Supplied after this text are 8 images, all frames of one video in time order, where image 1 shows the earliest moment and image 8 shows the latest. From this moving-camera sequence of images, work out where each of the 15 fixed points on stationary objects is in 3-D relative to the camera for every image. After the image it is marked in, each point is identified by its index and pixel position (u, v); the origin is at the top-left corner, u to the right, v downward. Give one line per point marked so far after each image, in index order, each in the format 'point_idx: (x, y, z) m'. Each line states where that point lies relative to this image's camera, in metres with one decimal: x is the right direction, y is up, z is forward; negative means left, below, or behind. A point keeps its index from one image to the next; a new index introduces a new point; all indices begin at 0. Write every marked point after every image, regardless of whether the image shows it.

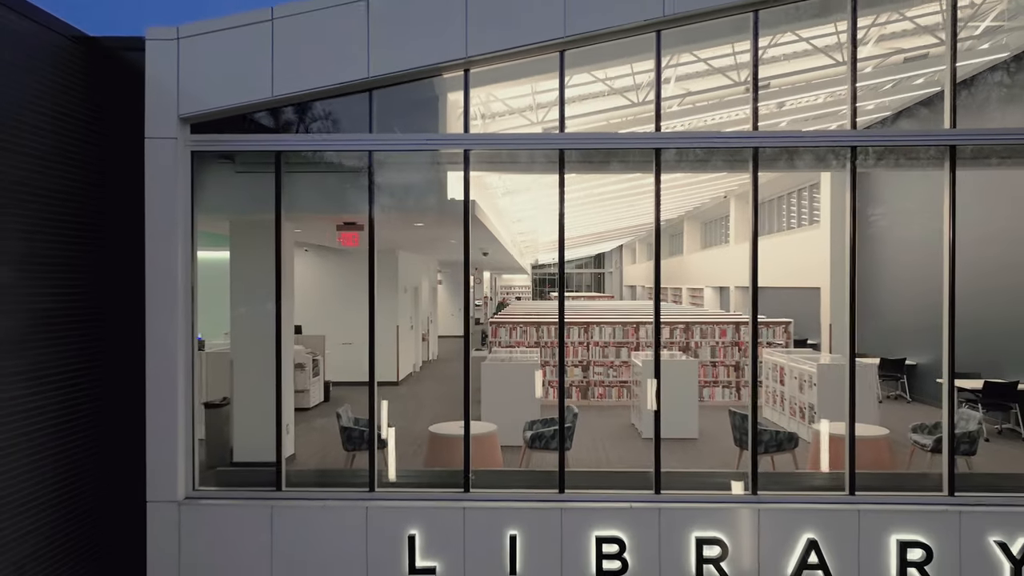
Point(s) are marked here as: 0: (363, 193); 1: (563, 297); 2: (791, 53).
0: (-1.5, +1.0, +5.9) m
1: (+0.5, -0.1, +6.0) m
2: (+2.9, +2.5, +5.8) m
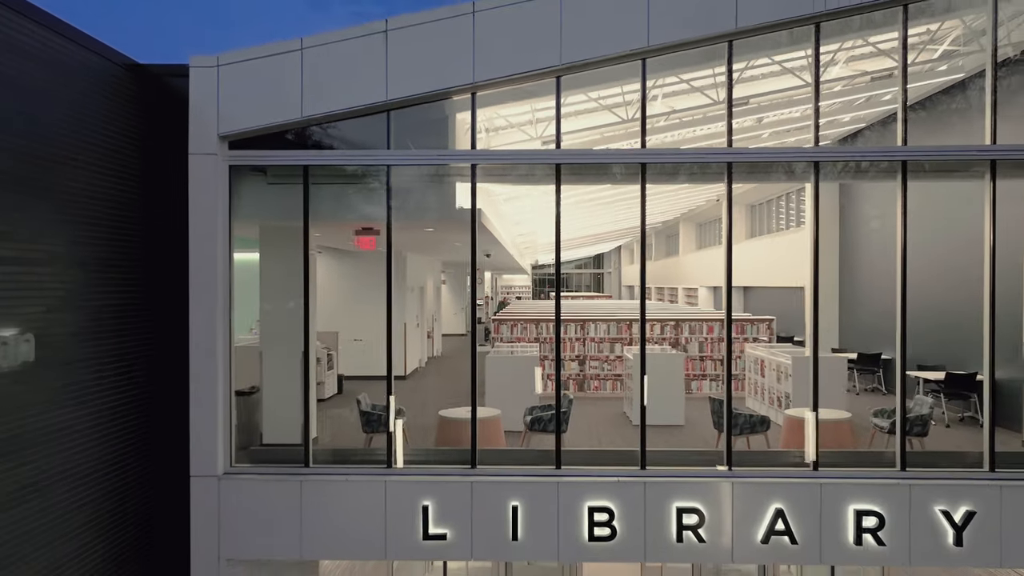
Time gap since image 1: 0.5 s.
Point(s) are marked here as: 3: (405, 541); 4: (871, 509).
0: (-1.5, +1.0, +6.6) m
1: (+0.6, -0.1, +6.6) m
2: (+3.0, +2.5, +6.5) m
3: (-1.2, -2.7, +6.3) m
4: (+3.8, -2.3, +6.1) m
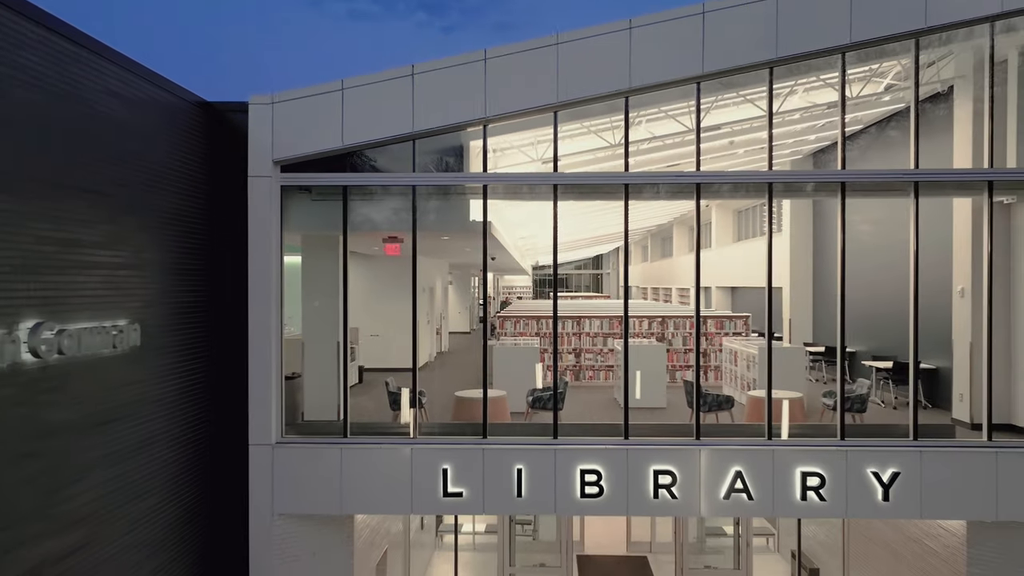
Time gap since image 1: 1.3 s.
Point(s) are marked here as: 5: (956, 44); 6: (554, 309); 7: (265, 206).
0: (-1.4, +1.0, +7.8) m
1: (+0.6, -0.1, +7.9) m
2: (+3.0, +2.5, +7.8) m
3: (-1.1, -2.7, +7.5) m
4: (+3.9, -2.3, +7.3) m
5: (+6.0, +3.3, +7.6) m
6: (+0.6, -0.3, +8.1) m
7: (-3.2, +1.1, +7.6) m
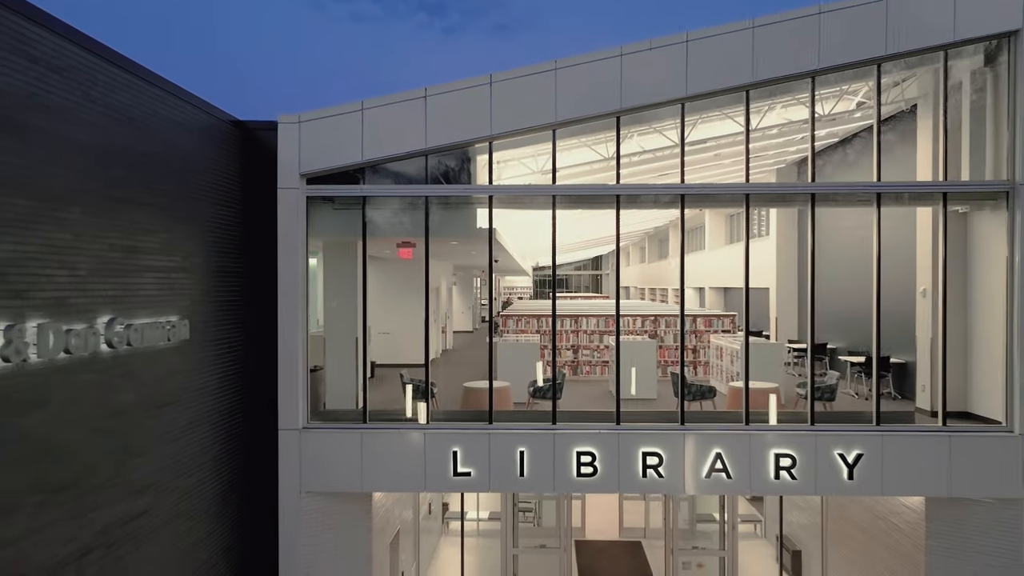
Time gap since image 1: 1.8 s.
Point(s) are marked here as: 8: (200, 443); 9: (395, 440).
0: (-1.4, +1.0, +8.7) m
1: (+0.7, -0.1, +8.7) m
2: (+3.1, +2.5, +8.6) m
3: (-1.1, -2.8, +8.3) m
4: (+3.9, -2.4, +8.2) m
5: (+6.0, +3.3, +8.4) m
6: (+0.6, -0.3, +8.9) m
7: (-3.2, +1.1, +8.4) m
8: (-3.9, -1.9, +7.2) m
9: (-1.7, -2.2, +8.3) m
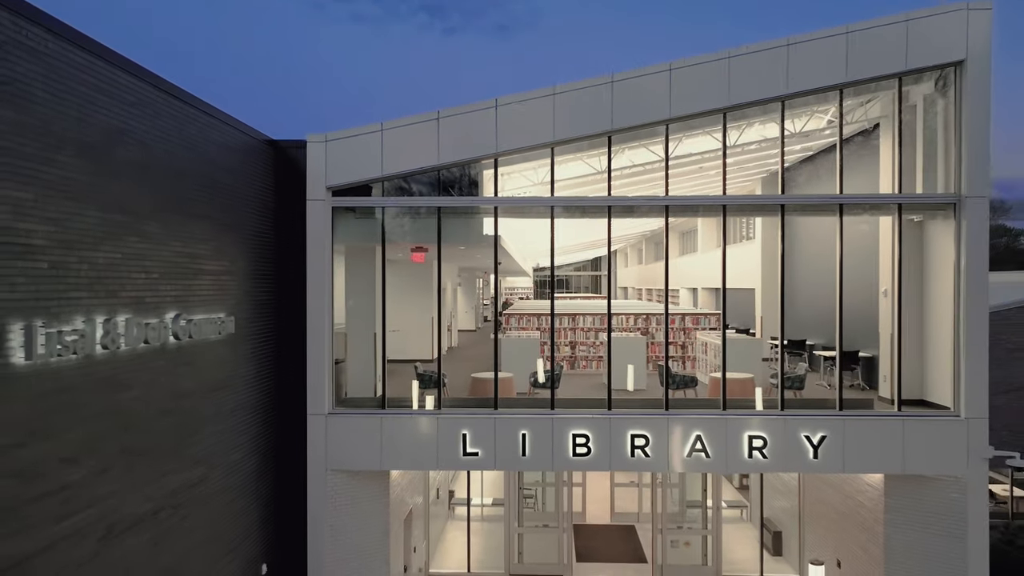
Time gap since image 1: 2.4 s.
0: (-1.4, +1.0, +9.7) m
1: (+0.7, -0.2, +9.7) m
2: (+3.1, +2.5, +9.6) m
3: (-1.0, -2.8, +9.3) m
4: (+4.0, -2.4, +9.2) m
5: (+6.1, +3.3, +9.4) m
6: (+0.7, -0.3, +9.9) m
7: (-3.2, +1.1, +9.4) m
8: (-3.9, -2.0, +8.2) m
9: (-1.7, -2.2, +9.3) m
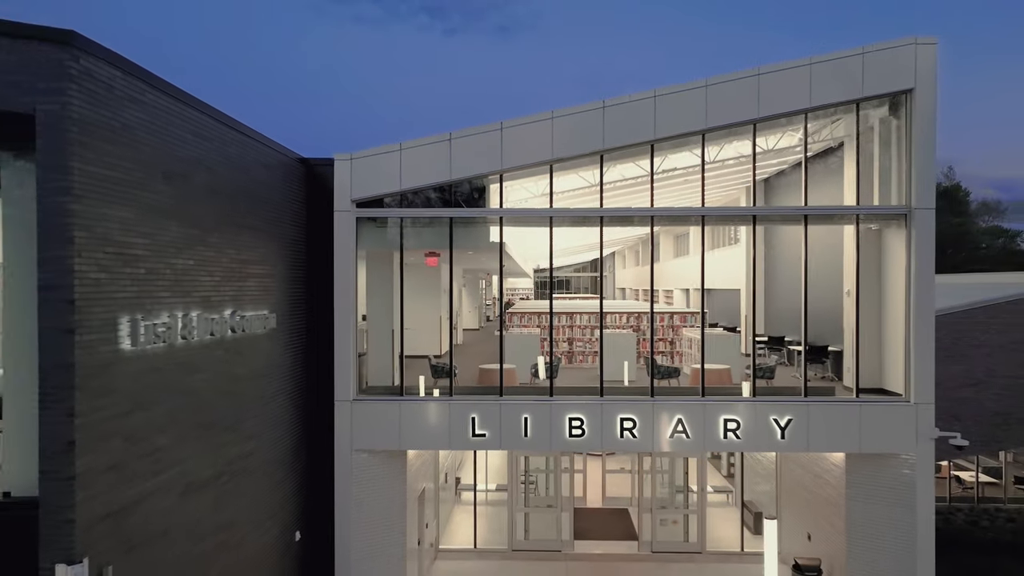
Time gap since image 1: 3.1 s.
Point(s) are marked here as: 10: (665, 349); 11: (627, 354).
0: (-1.3, +1.0, +10.9) m
1: (+0.8, -0.2, +10.9) m
2: (+3.2, +2.5, +10.8) m
3: (-0.9, -2.8, +10.5) m
4: (+4.0, -2.4, +10.4) m
5: (+6.1, +3.2, +10.7) m
6: (+0.7, -0.4, +11.1) m
7: (-3.1, +1.0, +10.6) m
8: (-3.8, -2.0, +9.4) m
9: (-1.6, -2.3, +10.6) m
10: (+3.1, -1.2, +11.1) m
11: (+2.2, -1.3, +11.0) m
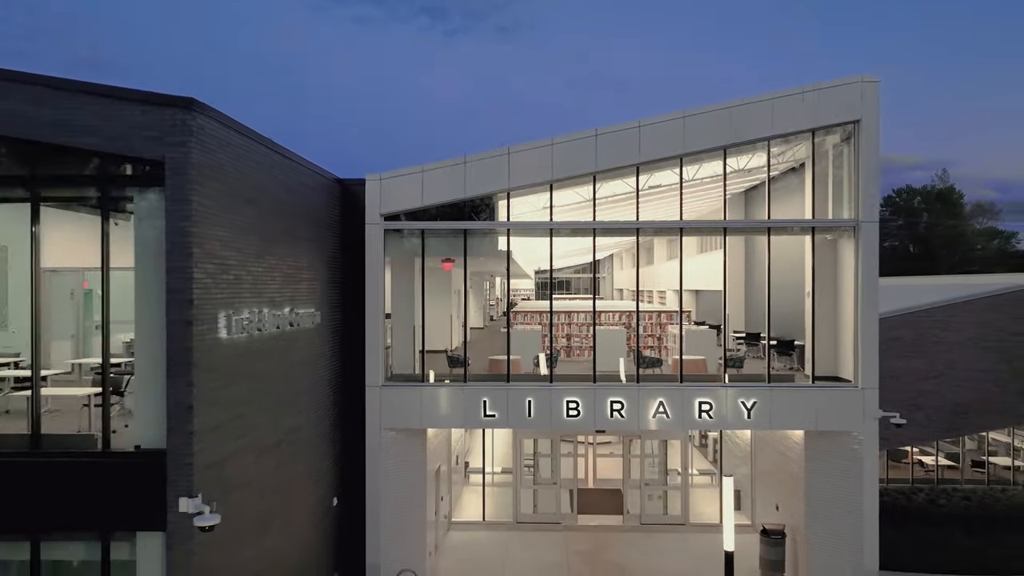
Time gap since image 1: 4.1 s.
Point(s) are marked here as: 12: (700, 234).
0: (-1.2, +0.9, +12.6) m
1: (+0.9, -0.2, +12.7) m
2: (+3.3, +2.4, +12.6) m
3: (-0.8, -2.8, +12.3) m
4: (+4.2, -2.4, +12.1) m
5: (+6.3, +3.2, +12.4) m
6: (+0.9, -0.4, +12.9) m
7: (-3.0, +1.0, +12.4) m
8: (-3.7, -2.0, +11.1) m
9: (-1.5, -2.3, +12.3) m
10: (+3.2, -1.3, +12.8) m
11: (+2.4, -1.3, +12.7) m
12: (+4.1, +1.2, +12.5) m
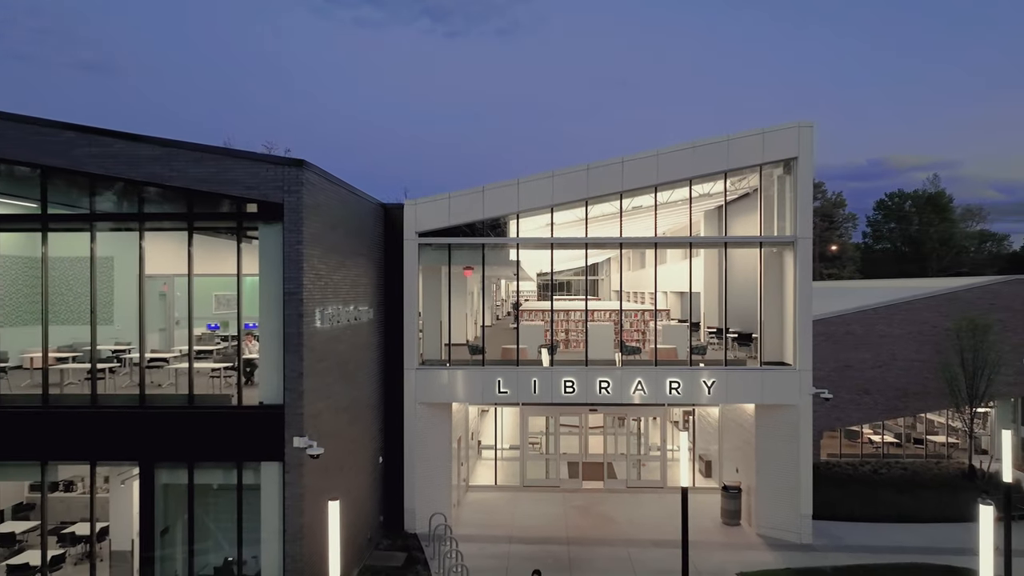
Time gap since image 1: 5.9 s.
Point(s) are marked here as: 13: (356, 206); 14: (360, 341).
0: (-0.9, +0.9, +15.7) m
1: (+1.1, -0.3, +15.7) m
2: (+3.5, +2.4, +15.6) m
3: (-0.6, -2.9, +15.3) m
4: (+4.4, -2.5, +15.2) m
5: (+6.5, +3.1, +15.5) m
6: (+1.1, -0.5, +15.9) m
7: (-2.7, +0.9, +15.4) m
8: (-3.5, -2.1, +14.2) m
9: (-1.3, -2.4, +15.4) m
10: (+3.4, -1.3, +15.9) m
11: (+2.6, -1.4, +15.8) m
12: (+4.4, +1.2, +15.5) m
13: (-3.6, +1.9, +13.0) m
14: (-3.5, -1.2, +13.1) m
